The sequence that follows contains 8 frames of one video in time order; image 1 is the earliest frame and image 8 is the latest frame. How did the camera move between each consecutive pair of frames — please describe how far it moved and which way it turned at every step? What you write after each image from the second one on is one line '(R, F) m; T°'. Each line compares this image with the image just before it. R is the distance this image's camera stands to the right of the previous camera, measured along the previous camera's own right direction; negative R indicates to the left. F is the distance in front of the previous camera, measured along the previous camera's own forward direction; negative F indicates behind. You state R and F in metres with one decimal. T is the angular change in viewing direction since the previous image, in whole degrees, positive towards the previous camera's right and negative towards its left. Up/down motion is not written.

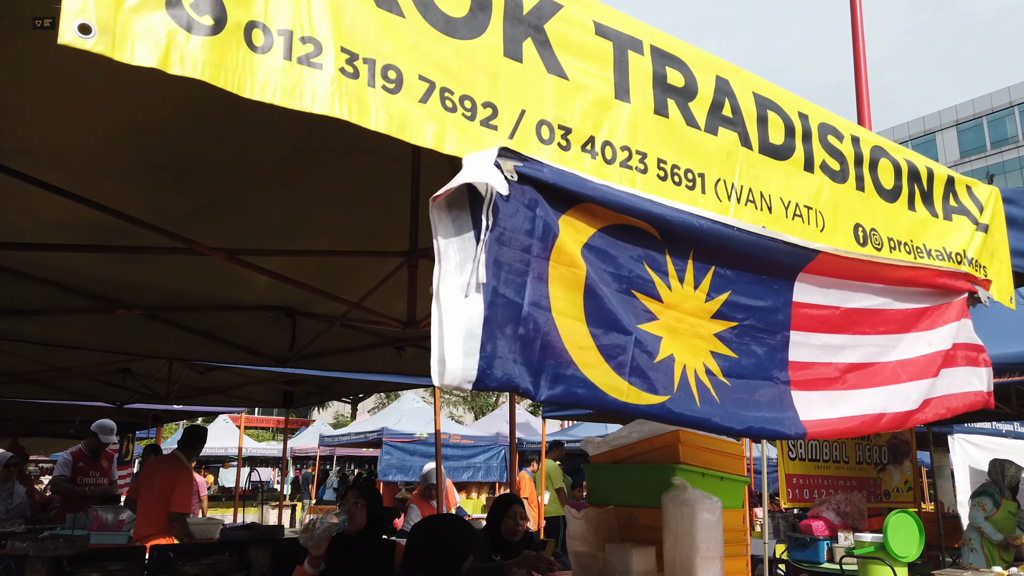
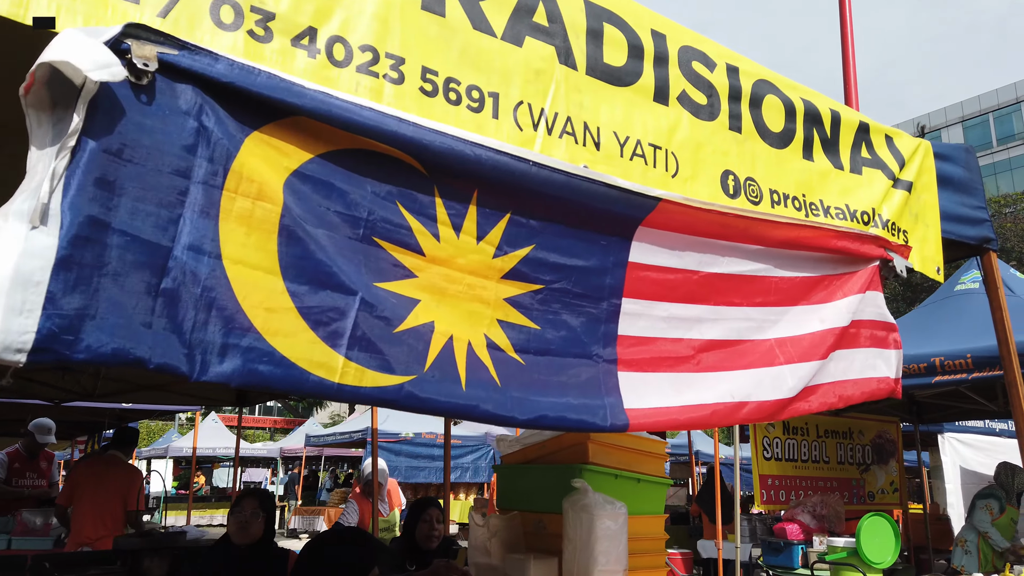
(+0.5, +0.4) m; 0°
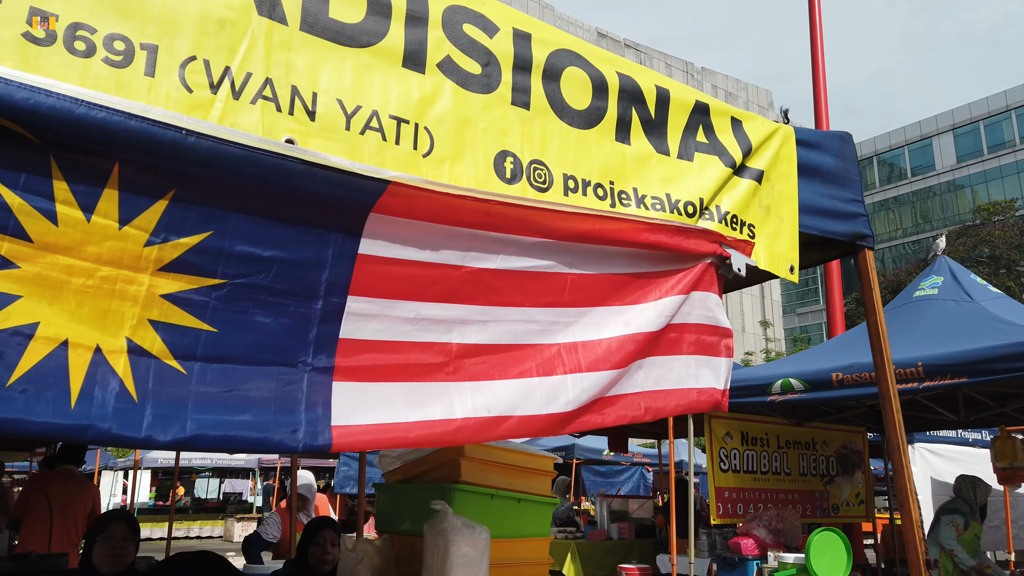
(+0.5, +0.2) m; 0°
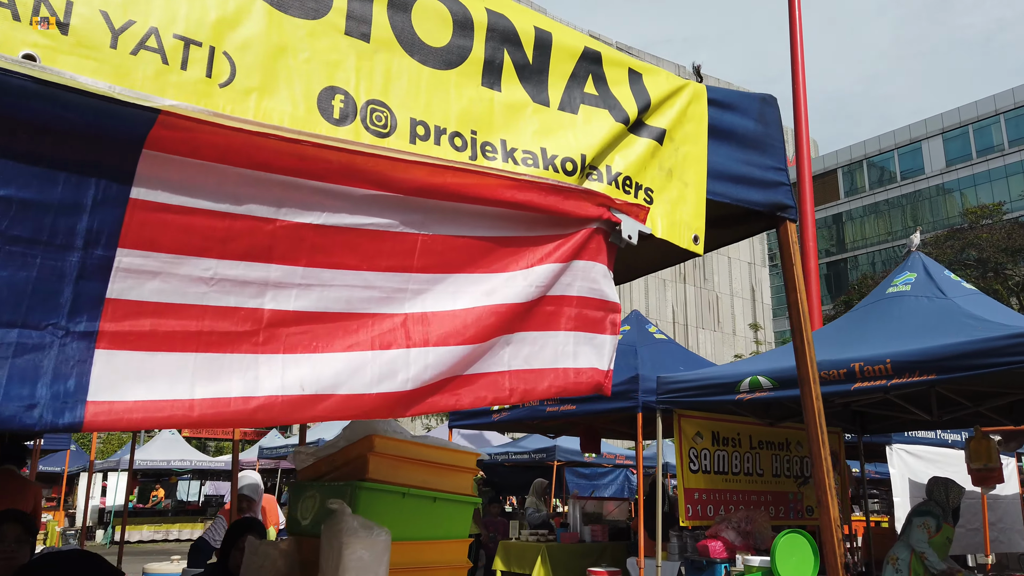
(+0.3, +0.2) m; +1°
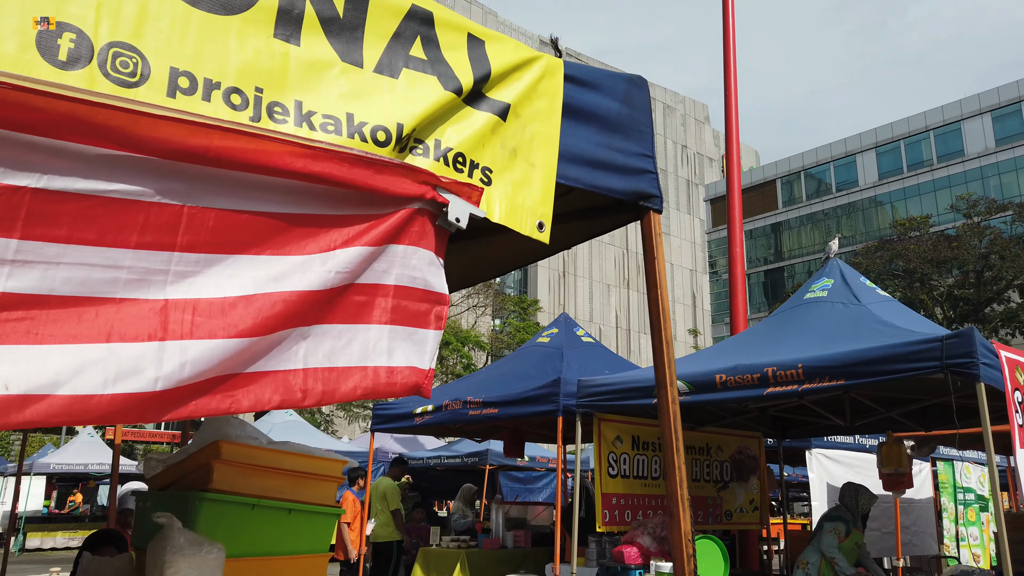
(+0.3, +0.2) m; +4°
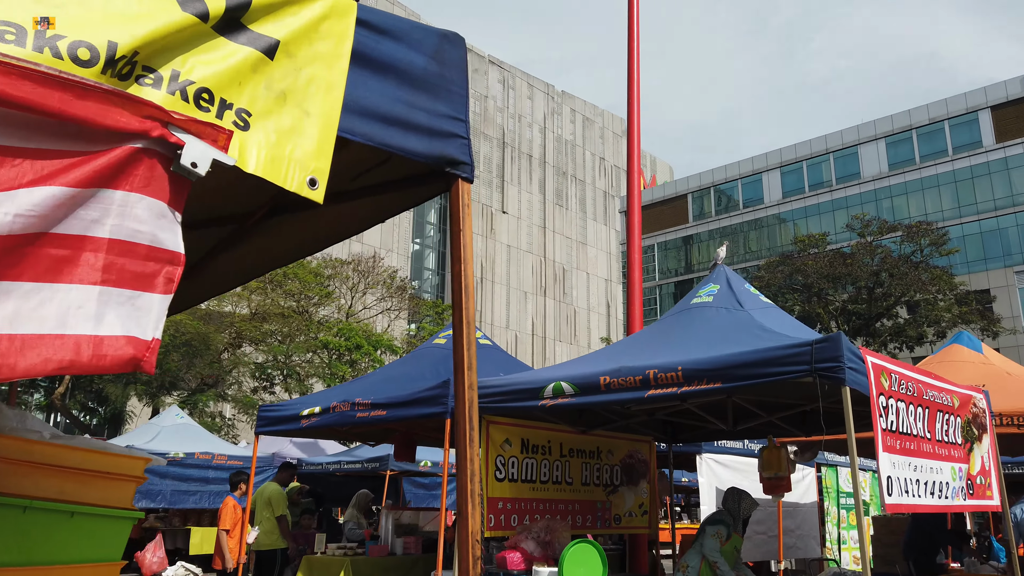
(+0.3, +0.2) m; +6°
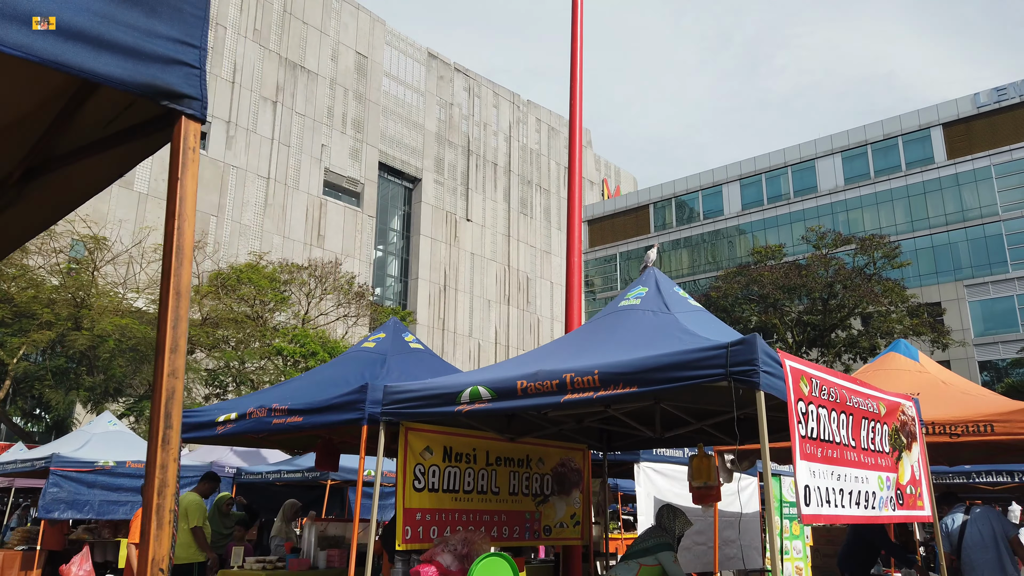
(+0.4, +0.3) m; +3°
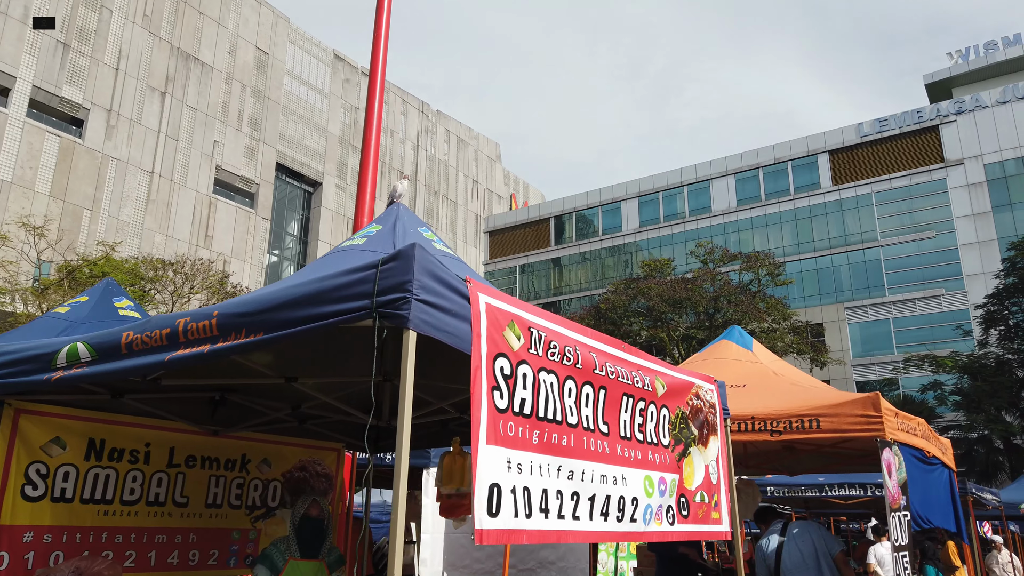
(+1.6, +1.7) m; +7°
